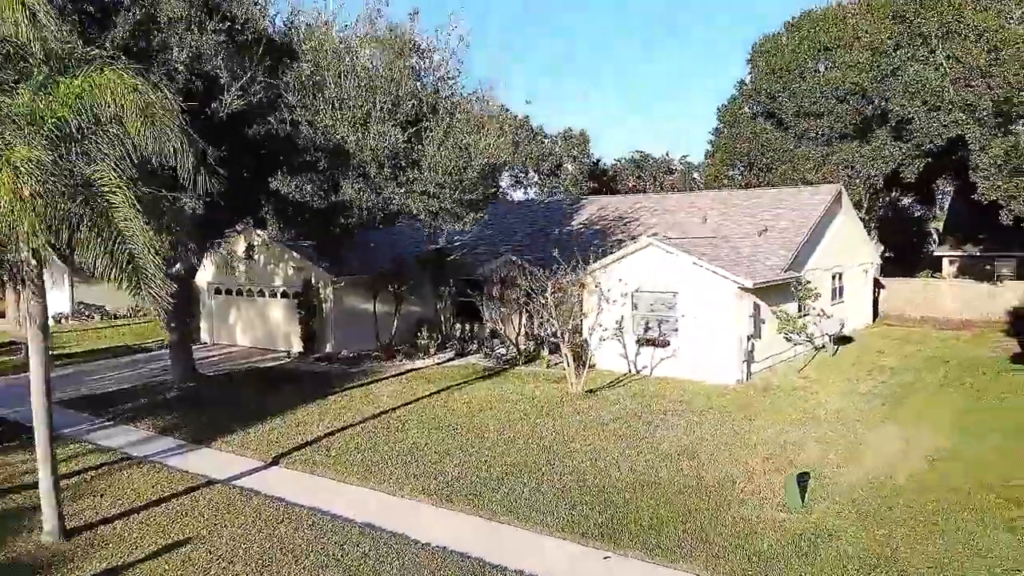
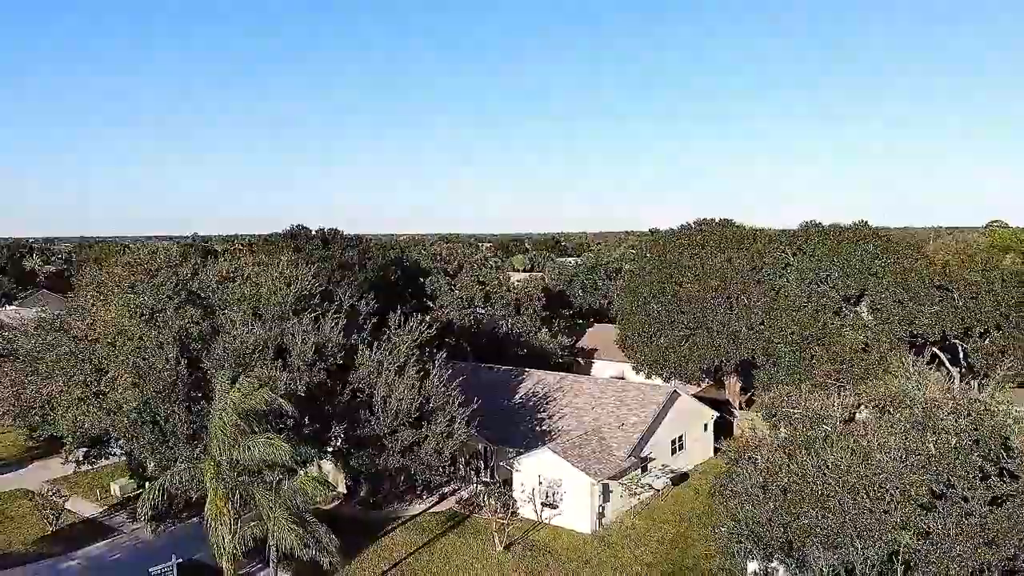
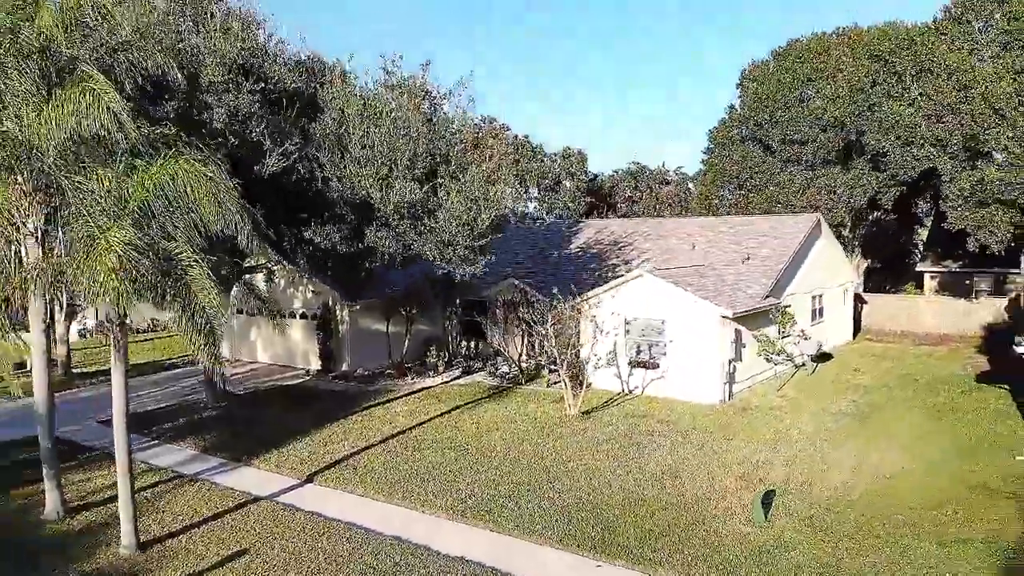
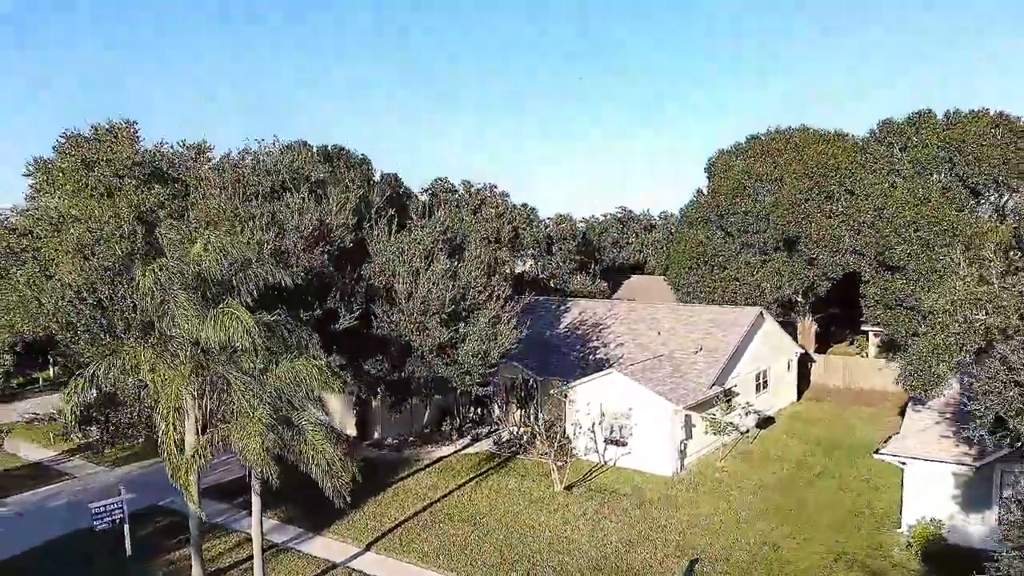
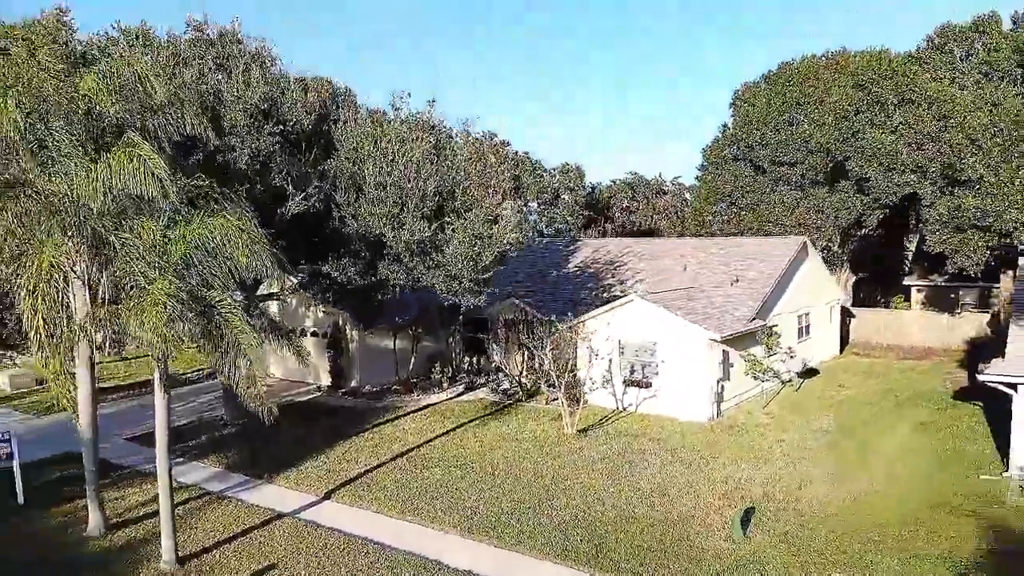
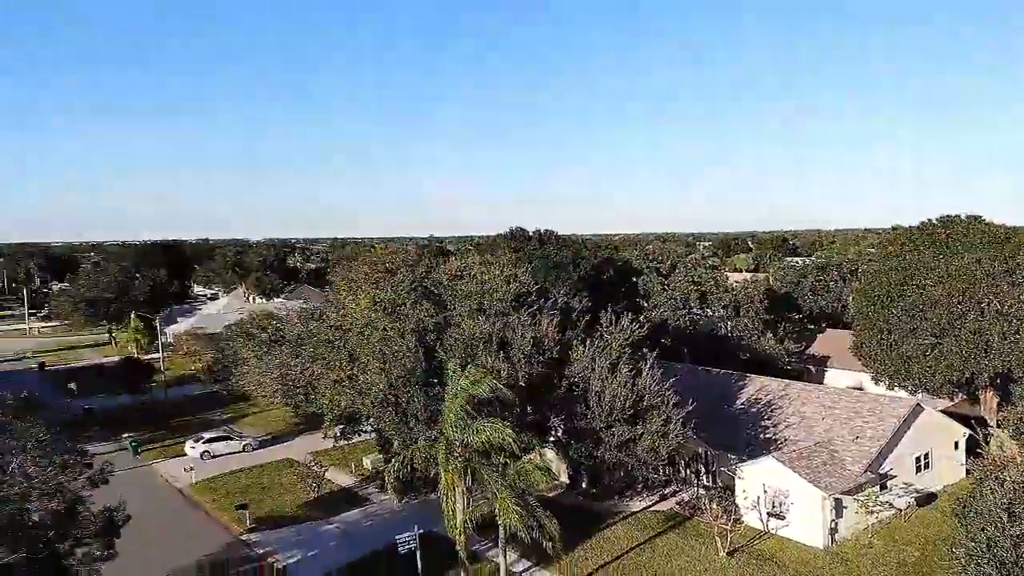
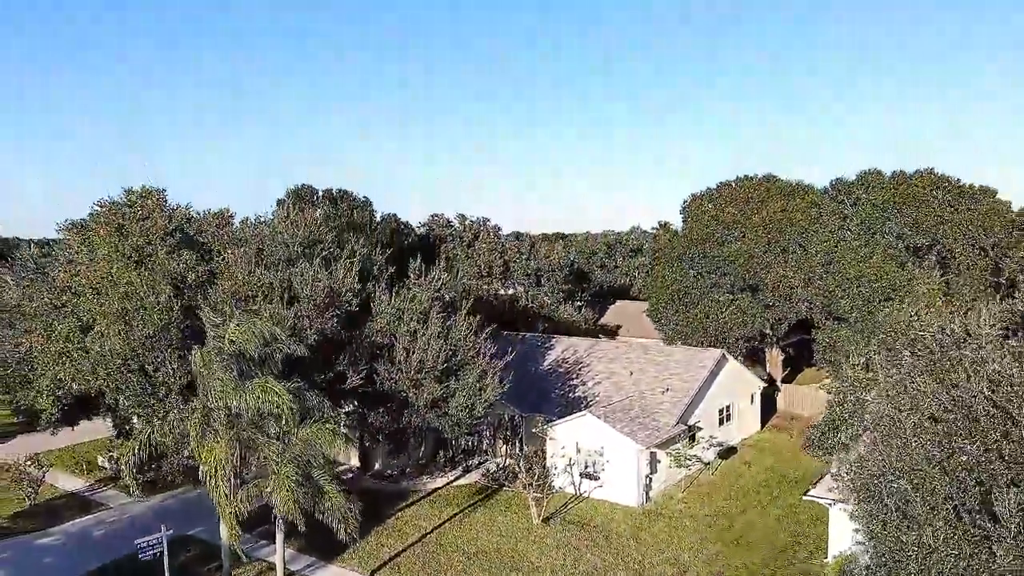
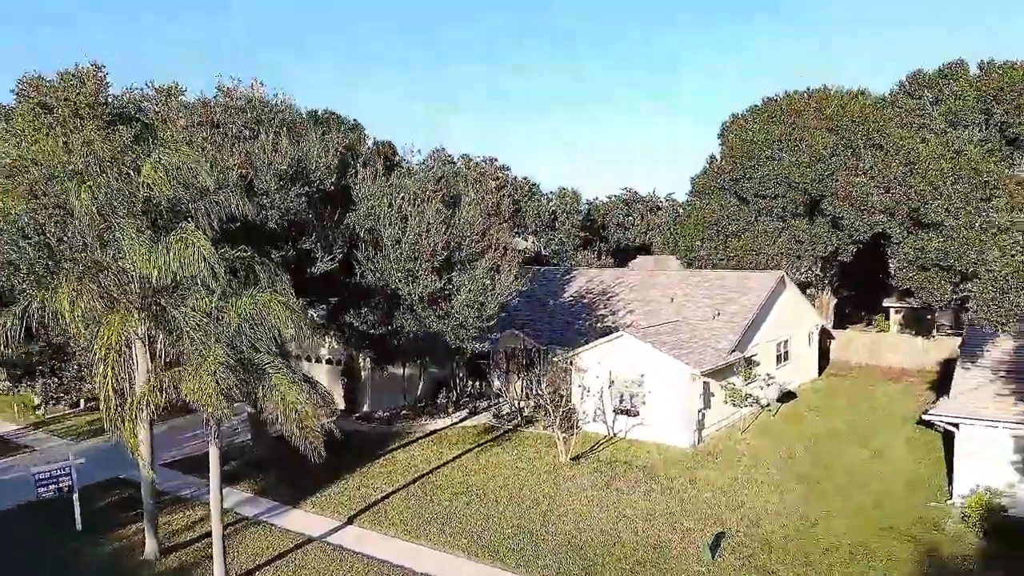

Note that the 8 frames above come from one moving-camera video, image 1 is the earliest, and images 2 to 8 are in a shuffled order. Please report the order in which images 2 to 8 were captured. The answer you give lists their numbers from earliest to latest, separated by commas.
3, 5, 8, 4, 7, 2, 6
